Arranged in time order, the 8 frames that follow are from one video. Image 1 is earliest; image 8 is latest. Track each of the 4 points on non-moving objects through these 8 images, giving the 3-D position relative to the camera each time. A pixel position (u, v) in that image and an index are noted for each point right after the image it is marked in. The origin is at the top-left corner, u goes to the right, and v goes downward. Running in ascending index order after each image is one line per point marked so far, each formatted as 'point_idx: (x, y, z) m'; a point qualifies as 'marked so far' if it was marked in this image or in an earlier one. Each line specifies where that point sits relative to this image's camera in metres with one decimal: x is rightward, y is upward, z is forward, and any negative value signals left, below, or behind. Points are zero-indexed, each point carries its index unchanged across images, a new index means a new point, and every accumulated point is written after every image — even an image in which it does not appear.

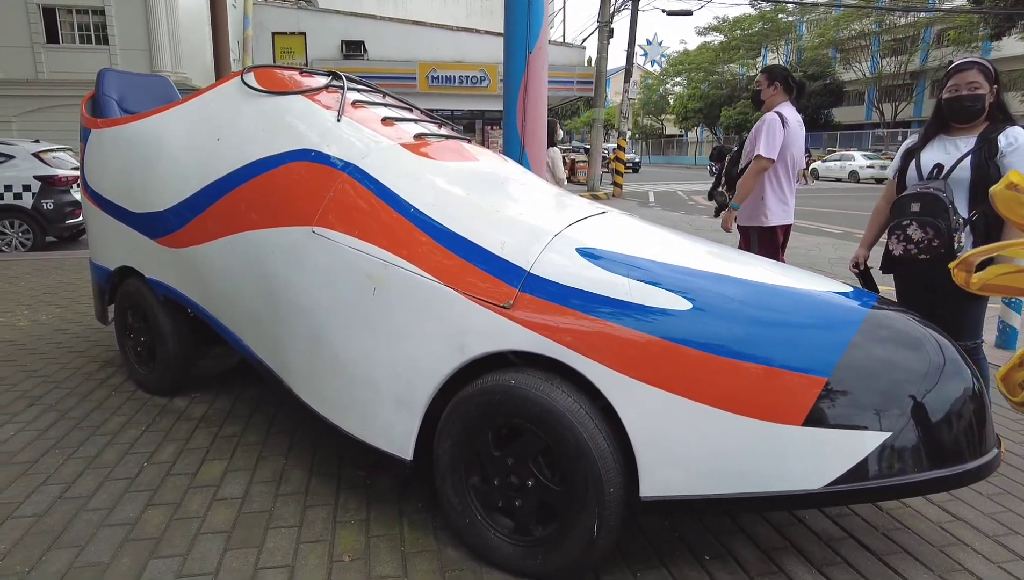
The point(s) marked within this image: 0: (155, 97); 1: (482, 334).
0: (-2.5, +1.4, +4.7) m
1: (-0.1, -0.2, +2.3) m
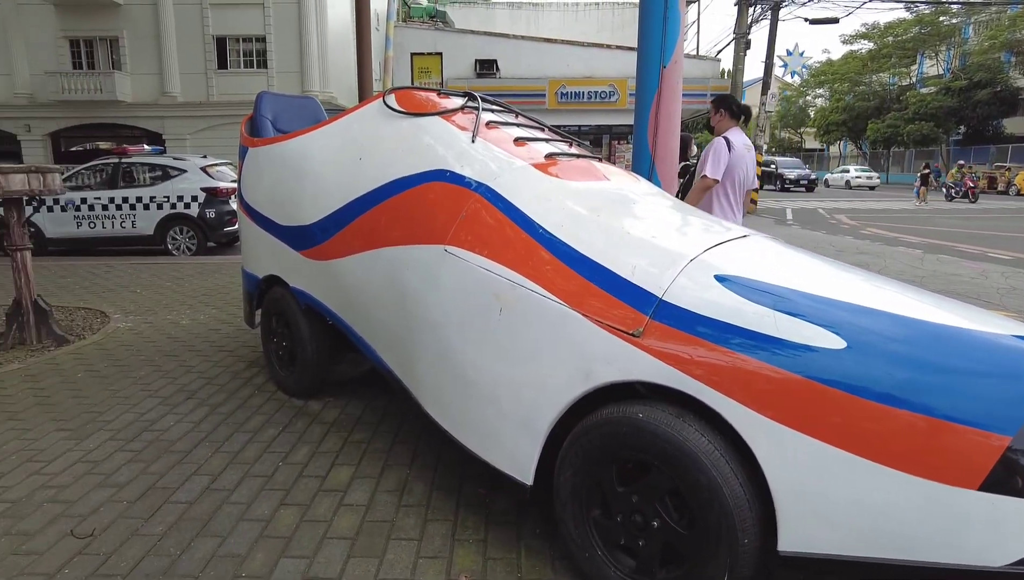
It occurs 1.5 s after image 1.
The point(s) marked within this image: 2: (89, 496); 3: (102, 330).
0: (-1.6, +1.3, +5.0) m
1: (+0.3, -0.2, +2.3) m
2: (-1.9, -0.9, +3.0) m
3: (-3.7, -0.4, +6.0) m
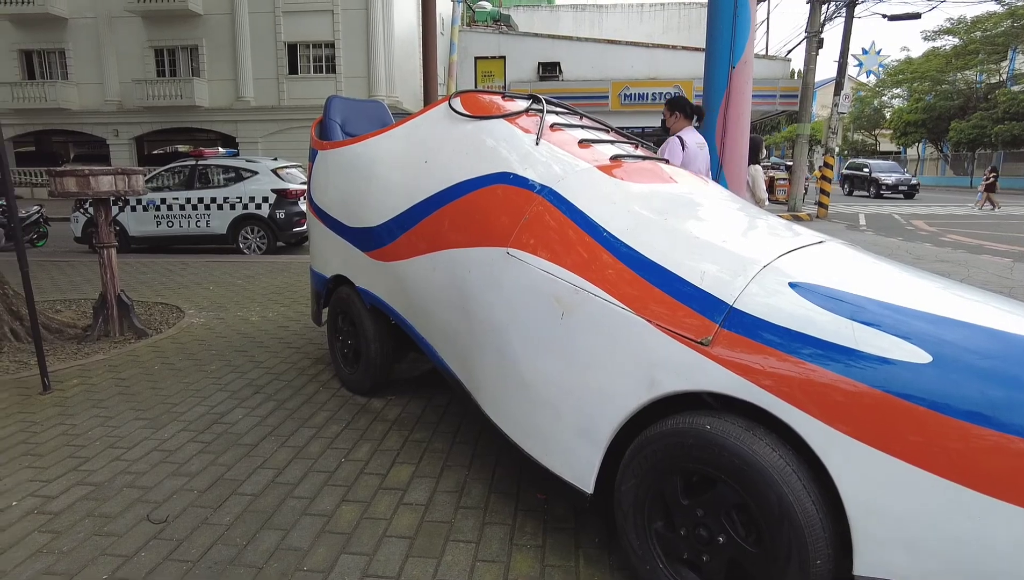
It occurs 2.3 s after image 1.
0: (-1.1, +1.3, +5.1) m
1: (+0.5, -0.3, +2.2) m
2: (-1.7, -0.9, +3.1) m
3: (-3.2, -0.3, +6.3) m
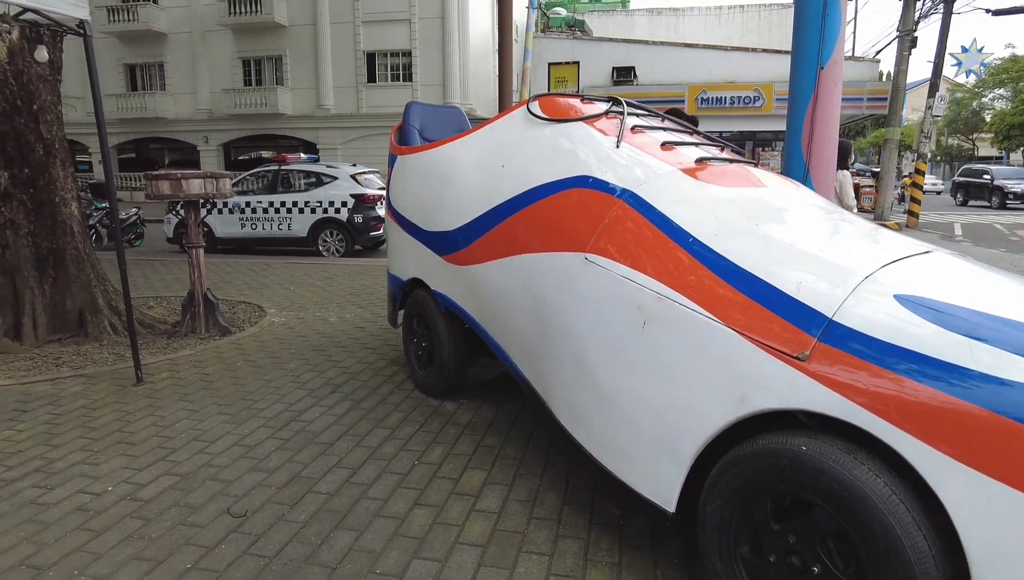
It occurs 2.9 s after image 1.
0: (-0.5, +1.3, +5.2) m
1: (+0.8, -0.3, +2.1) m
2: (-1.3, -0.9, +3.2) m
3: (-2.5, -0.3, +6.5) m
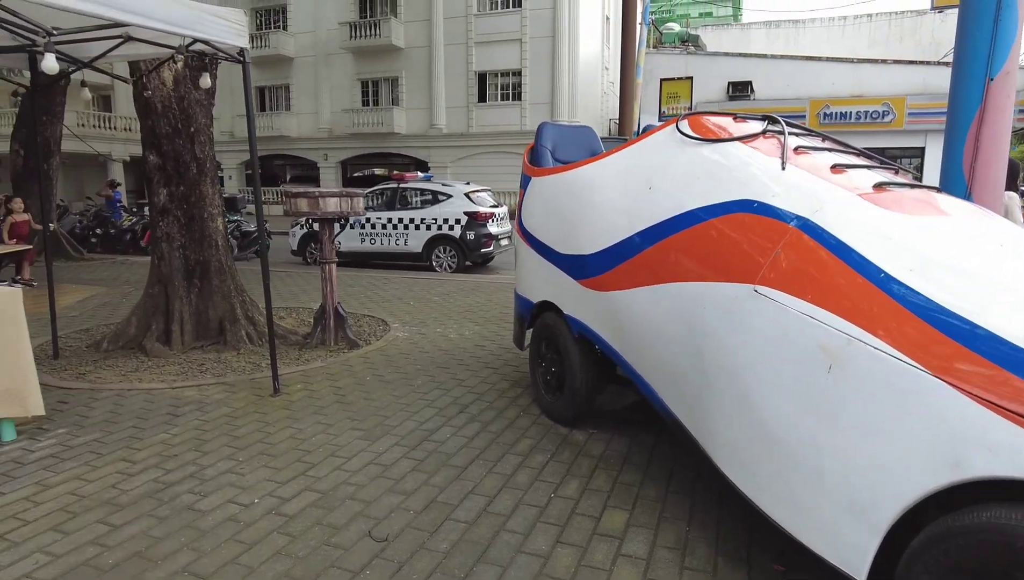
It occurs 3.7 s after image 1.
0: (+0.5, +1.1, +5.1) m
1: (+1.3, -0.4, +1.8) m
2: (-0.6, -1.0, +3.2) m
3: (-1.3, -0.5, +6.6) m
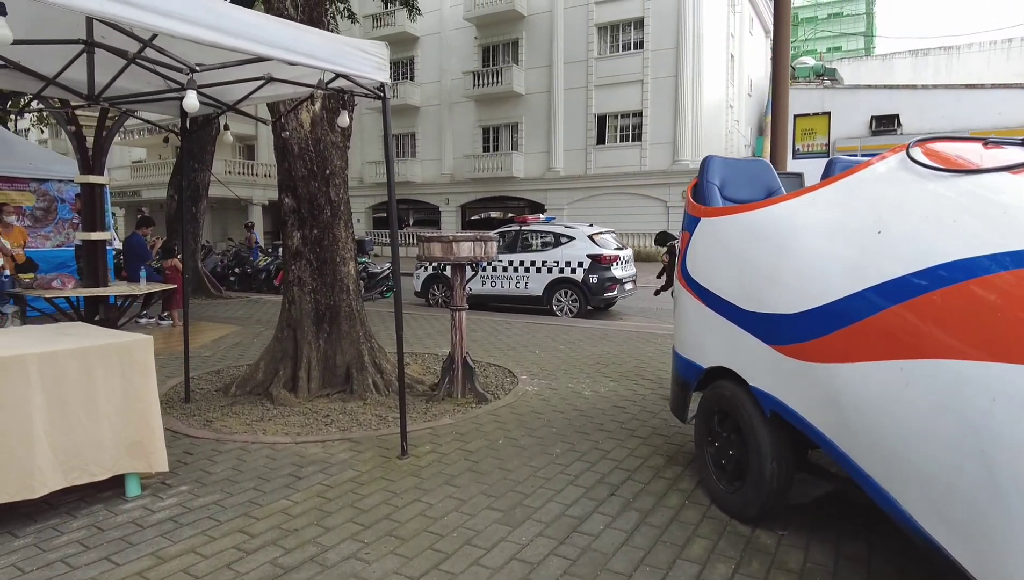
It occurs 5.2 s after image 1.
0: (+1.6, +0.7, +4.3) m
1: (+1.8, -0.6, +0.9) m
2: (+0.1, -1.3, +2.6) m
3: (0.0, -0.9, +6.1) m
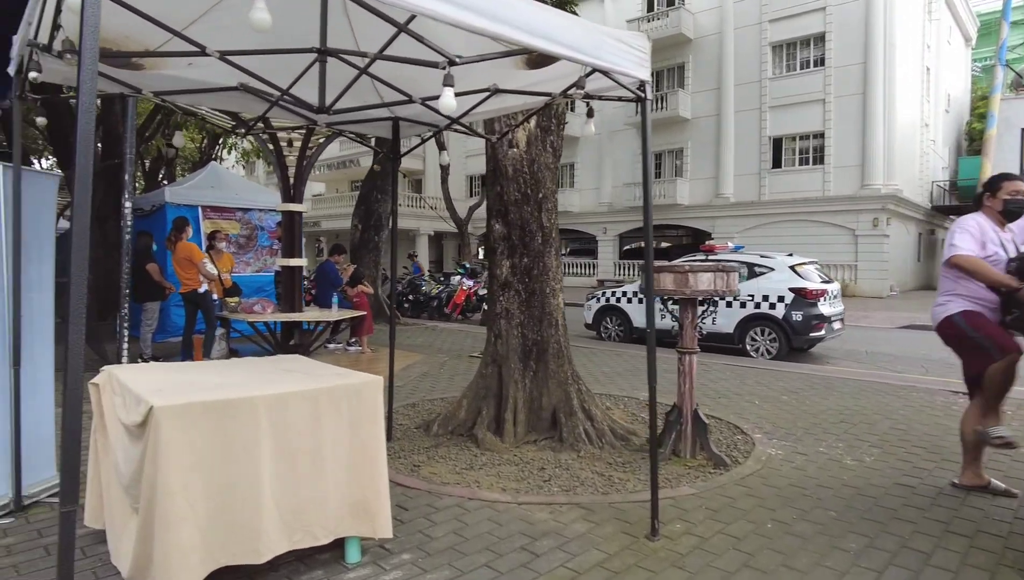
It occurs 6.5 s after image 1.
0: (+3.1, +0.4, +3.1) m
1: (+2.4, -0.7, -0.4) m
2: (+1.1, -1.4, +1.6) m
3: (+1.9, -1.3, +5.1) m
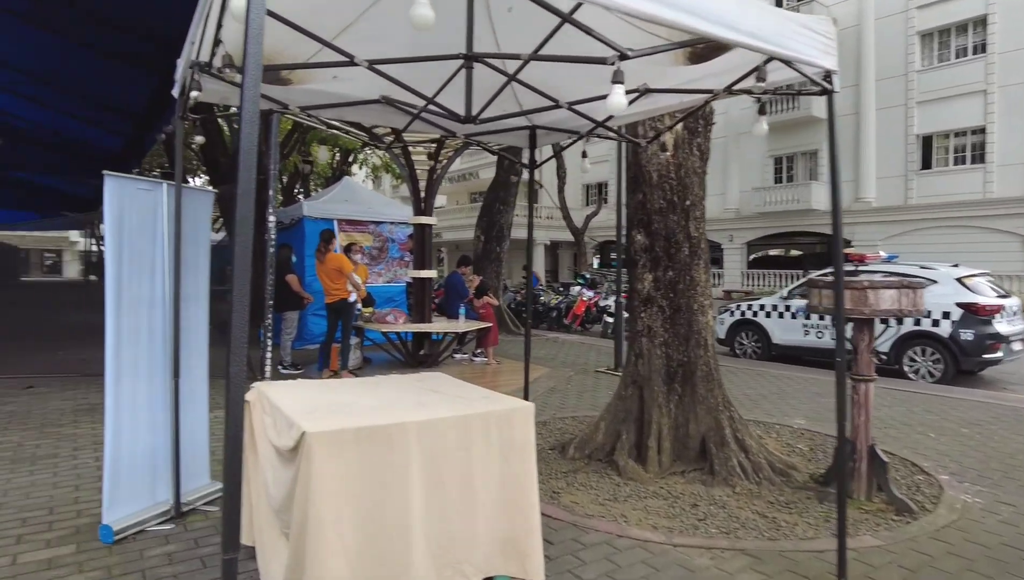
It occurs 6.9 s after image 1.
0: (+3.7, +0.3, +2.2) m
1: (+2.5, -0.8, -1.1) m
2: (+1.6, -1.5, +1.1) m
3: (+2.9, -1.4, +4.4) m
